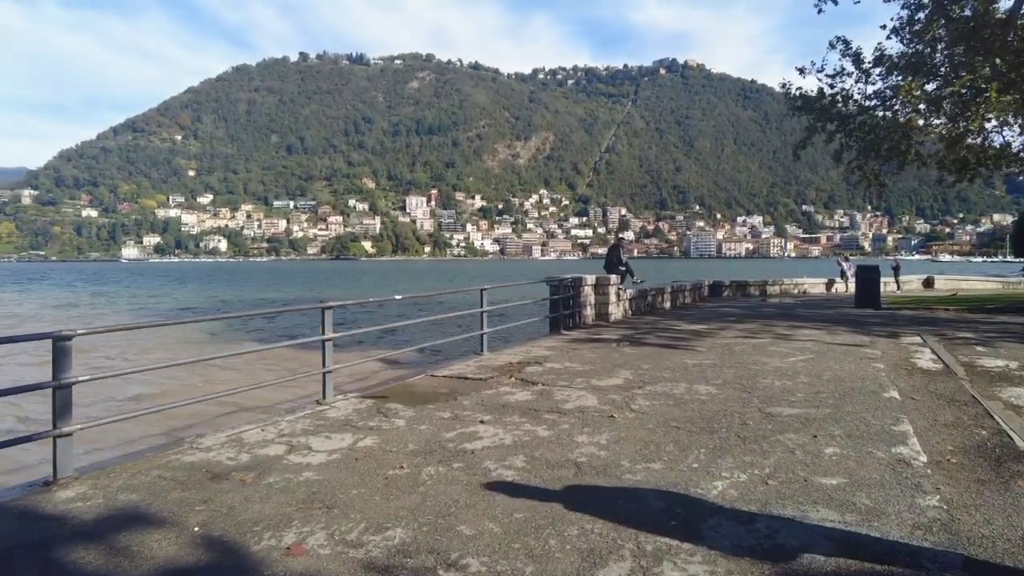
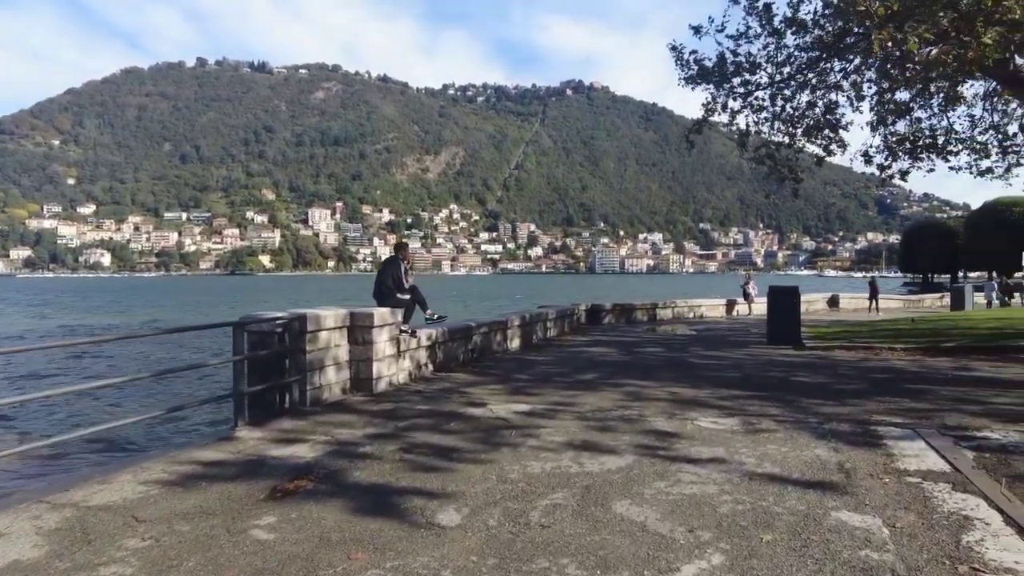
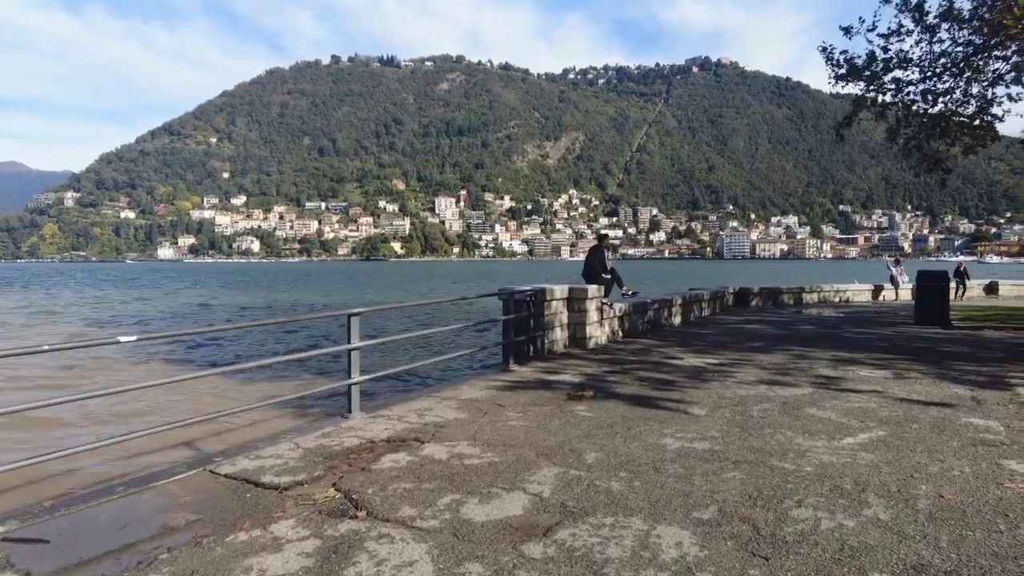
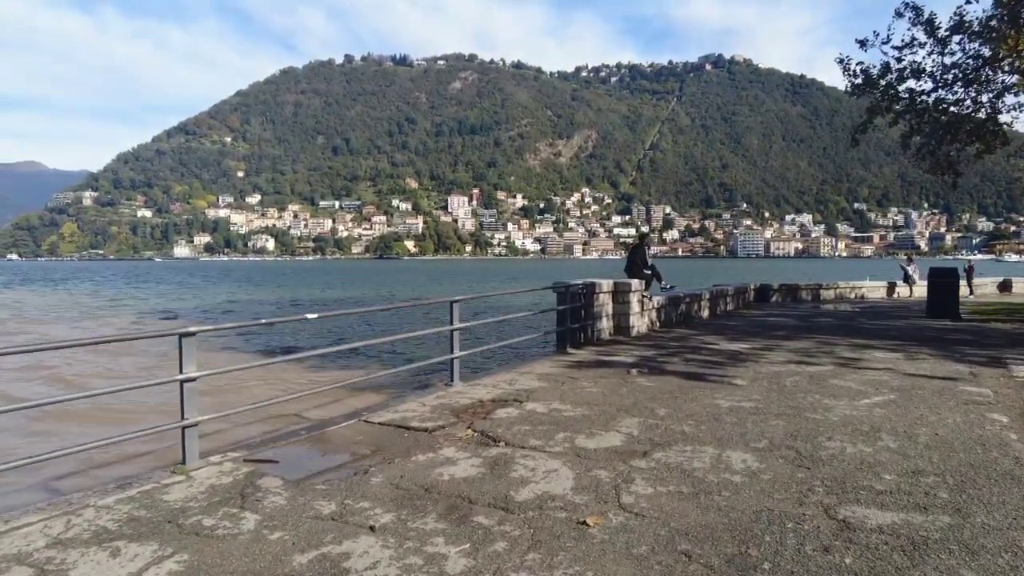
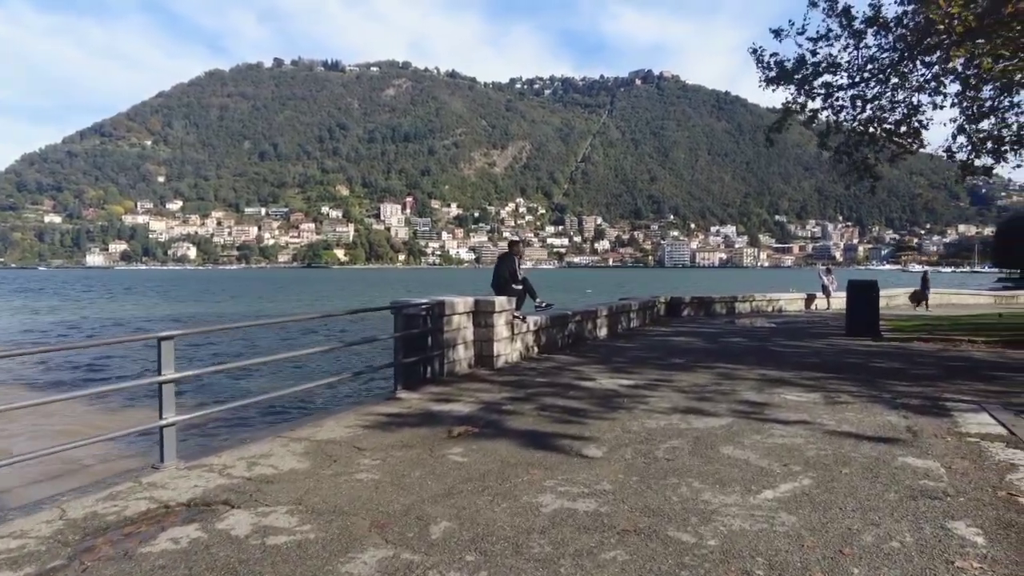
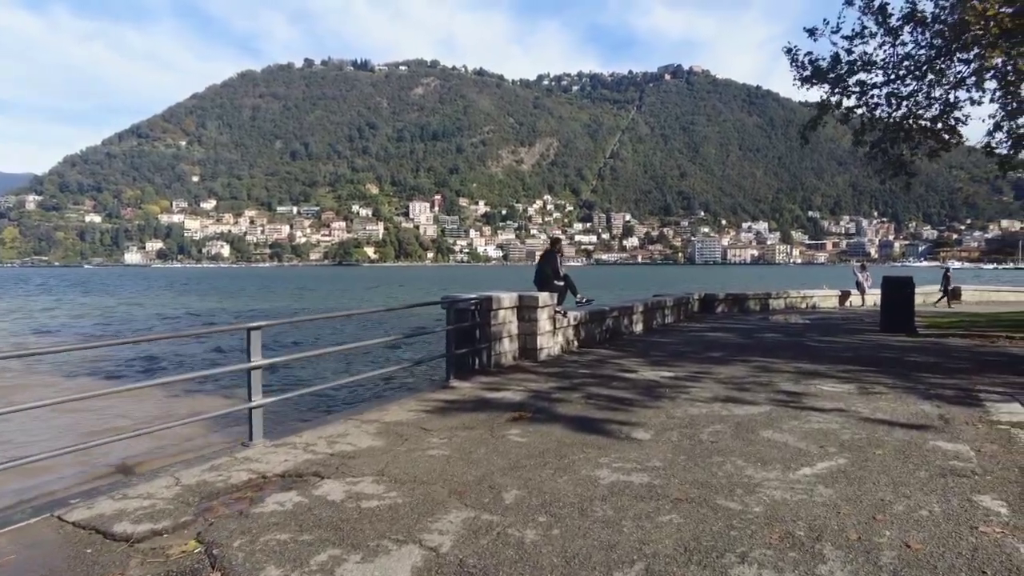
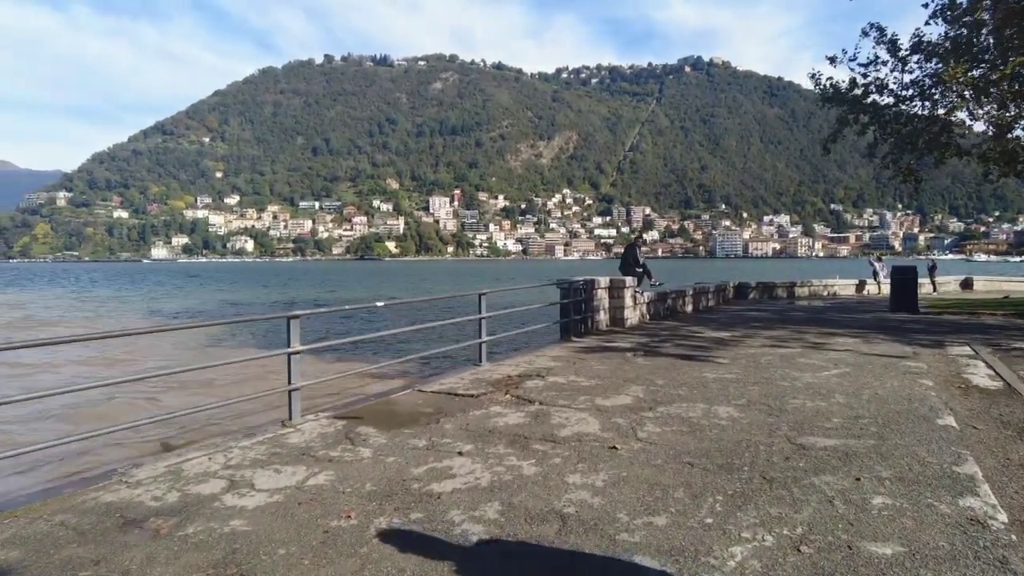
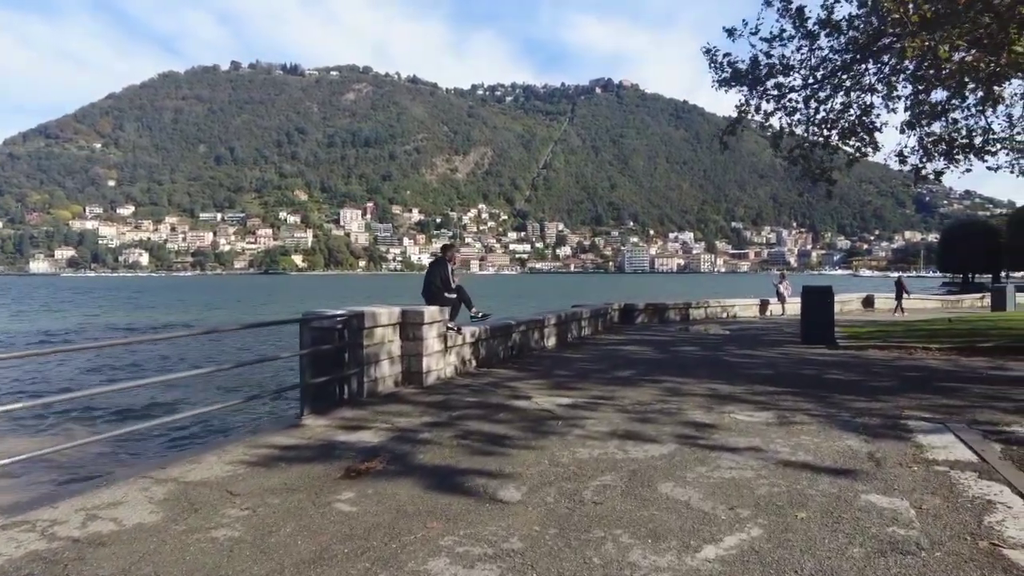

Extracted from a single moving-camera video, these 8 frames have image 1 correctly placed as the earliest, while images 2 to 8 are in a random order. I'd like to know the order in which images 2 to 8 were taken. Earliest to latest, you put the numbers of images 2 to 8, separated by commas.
7, 4, 3, 6, 5, 8, 2
